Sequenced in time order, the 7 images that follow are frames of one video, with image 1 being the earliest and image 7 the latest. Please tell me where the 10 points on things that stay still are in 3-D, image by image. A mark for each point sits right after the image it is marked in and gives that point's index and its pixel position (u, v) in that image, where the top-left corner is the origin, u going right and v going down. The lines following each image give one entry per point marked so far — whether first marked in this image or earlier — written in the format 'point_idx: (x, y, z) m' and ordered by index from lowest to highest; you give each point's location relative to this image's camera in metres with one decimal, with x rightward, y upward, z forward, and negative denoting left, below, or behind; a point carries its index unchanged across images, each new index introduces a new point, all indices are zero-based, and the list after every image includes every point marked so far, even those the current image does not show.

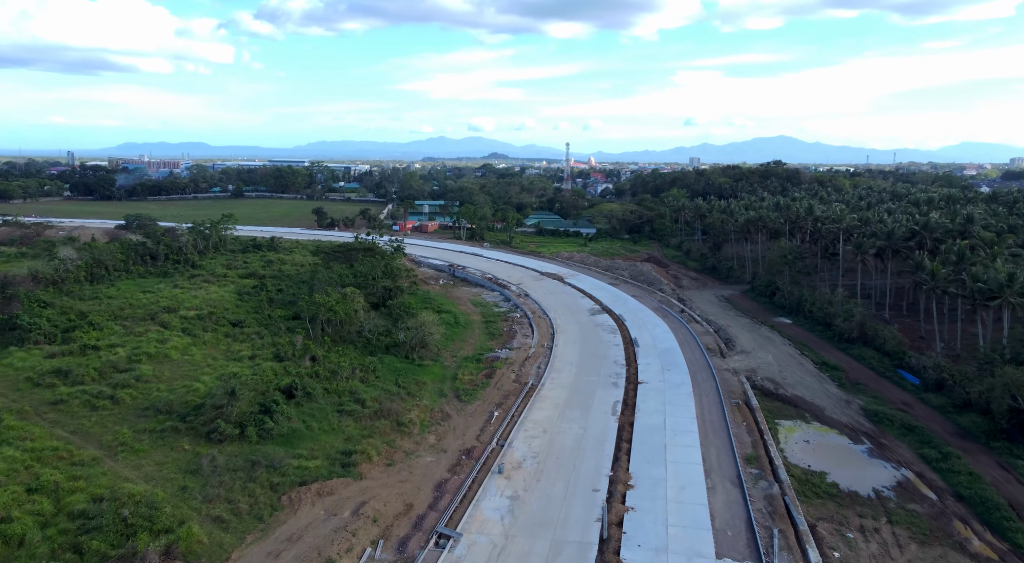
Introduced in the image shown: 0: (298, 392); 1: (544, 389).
0: (-5.2, -2.7, +16.8) m
1: (+0.9, -3.1, +19.8) m
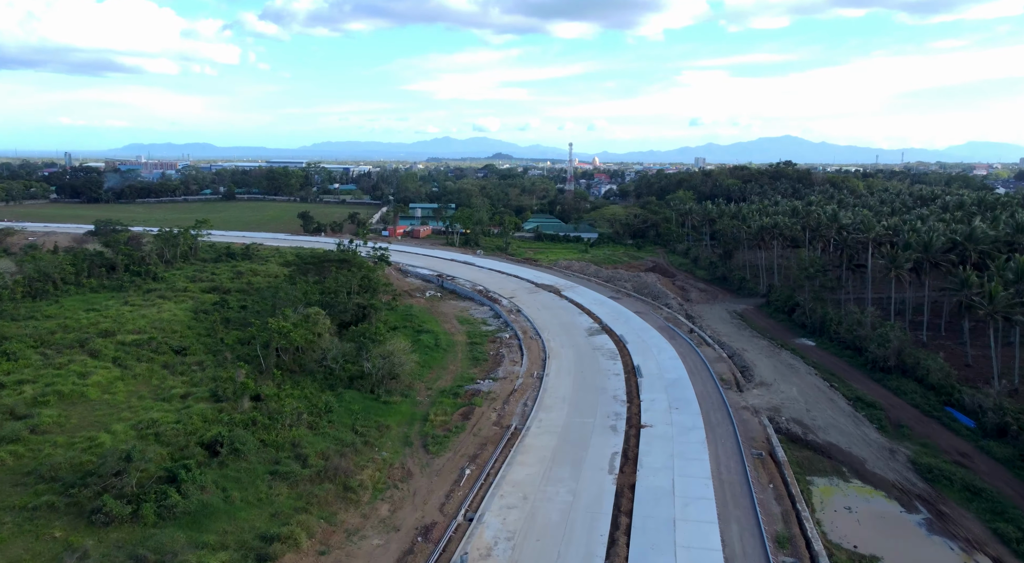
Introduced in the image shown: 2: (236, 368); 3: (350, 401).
0: (-5.7, -3.3, +13.7) m
1: (+0.4, -3.7, +16.6) m
2: (-7.5, -2.3, +18.7) m
3: (-4.2, -3.1, +18.1) m
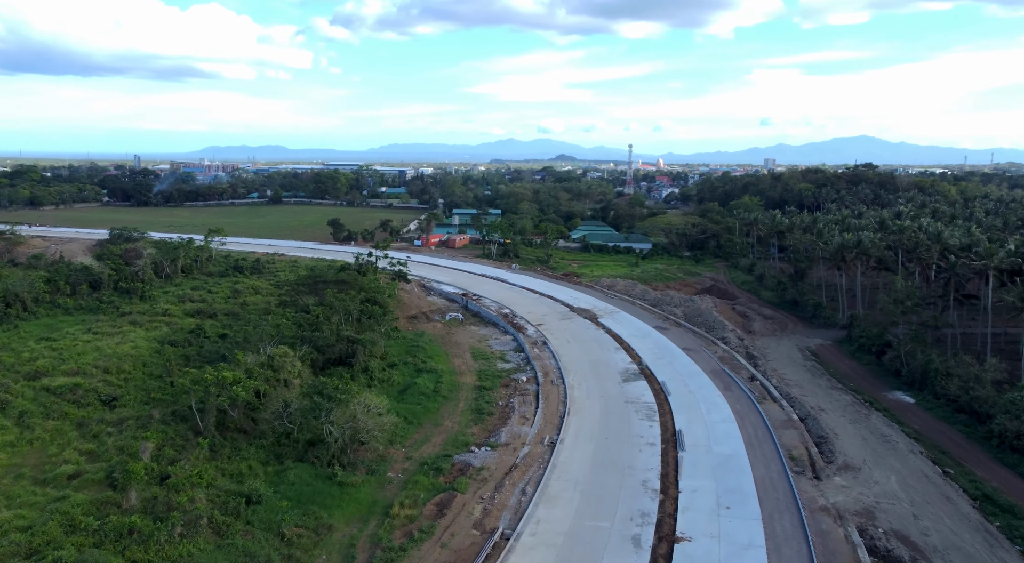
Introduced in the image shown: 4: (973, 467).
0: (-6.3, -4.2, +9.7) m
1: (+0.1, -4.7, +12.1) m
2: (-7.5, -3.2, +14.8) m
3: (-4.4, -4.0, +13.9) m
4: (+10.3, -4.1, +15.6) m
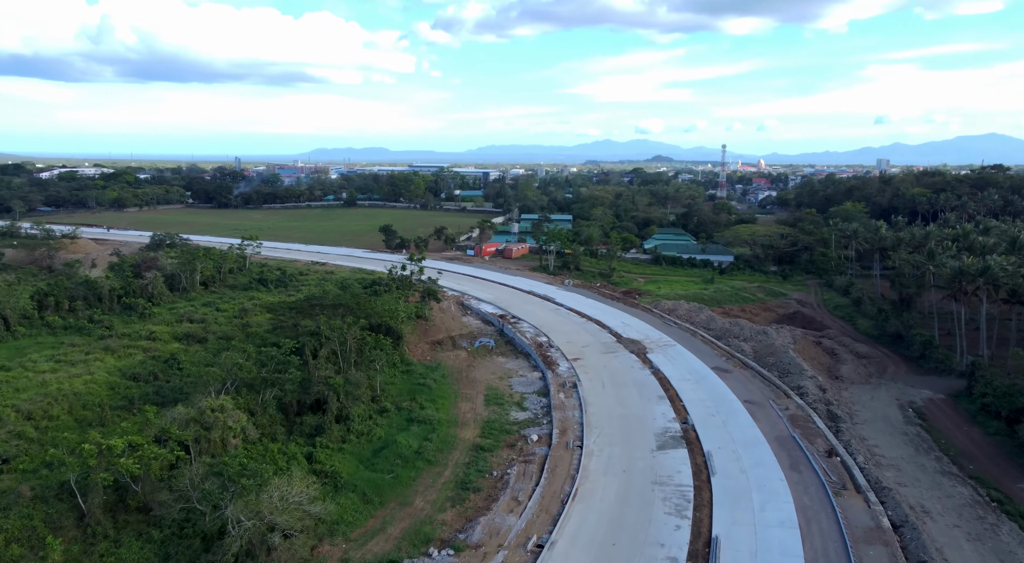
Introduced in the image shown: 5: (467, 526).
0: (-7.6, -4.9, +6.5) m
1: (-1.1, -5.6, +8.0) m
2: (-8.2, -3.9, +11.7) m
3: (-5.2, -4.8, +10.4) m
4: (+9.6, -5.2, +10.1) m
5: (-0.8, -4.8, +13.7) m
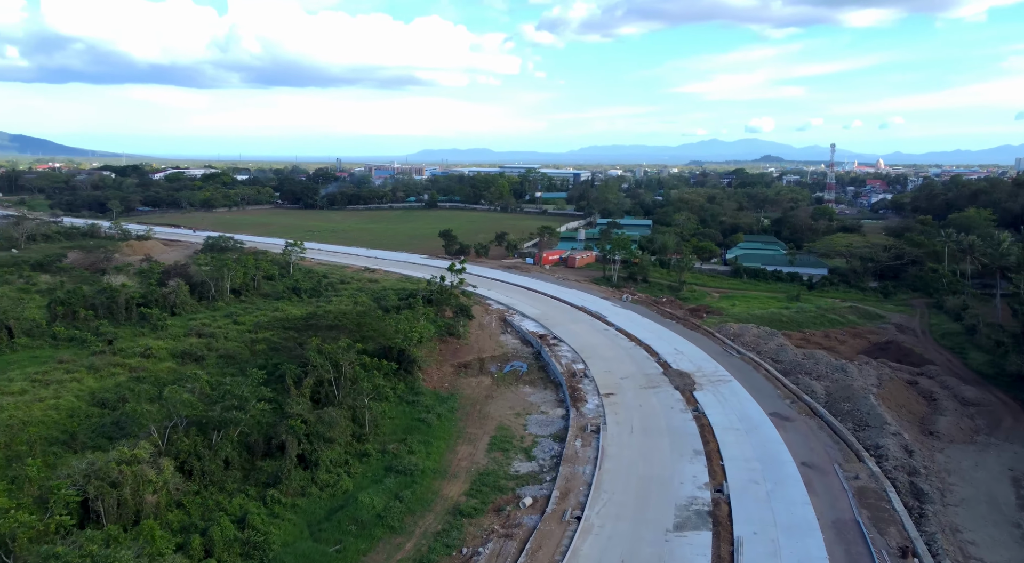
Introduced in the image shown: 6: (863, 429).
0: (-9.4, -5.4, +4.7) m
1: (-2.7, -6.2, +5.3) m
2: (-9.2, -4.4, +9.9) m
3: (-6.5, -5.3, +8.2) m
4: (+8.2, -6.0, +5.9) m
5: (-1.6, -5.4, +10.9) m
6: (+9.2, -3.8, +18.2) m
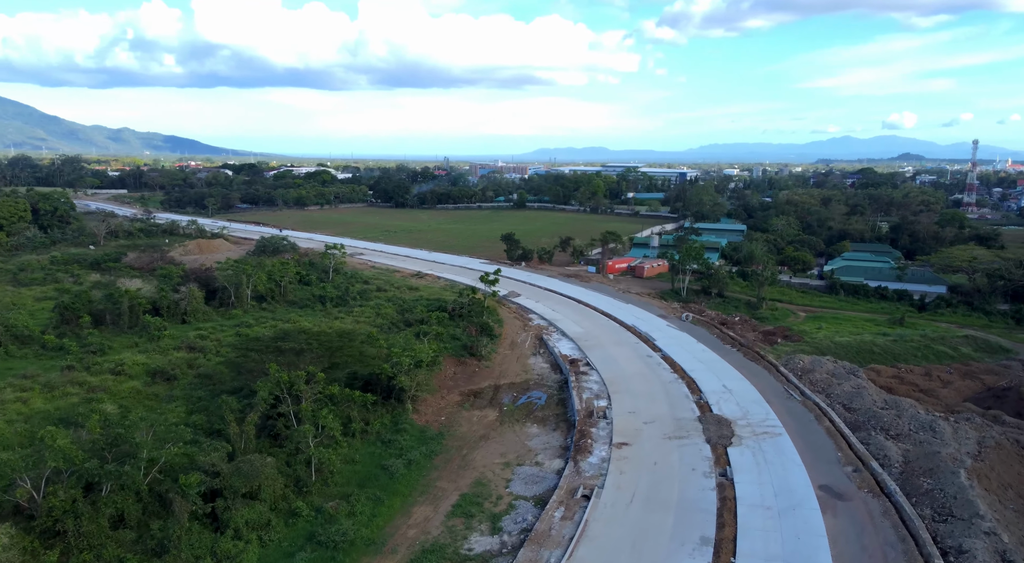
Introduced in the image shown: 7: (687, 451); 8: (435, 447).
0: (-12.0, -5.7, +3.1) m
1: (-5.3, -6.7, +2.7) m
2: (-11.0, -4.7, +8.3) m
3: (-8.6, -5.8, +6.2) m
4: (+5.5, -6.9, +1.6) m
5: (-3.4, -5.9, +8.1) m
6: (+8.5, -4.6, +13.6) m
7: (+4.4, -4.2, +17.0) m
8: (-2.0, -4.2, +17.6) m
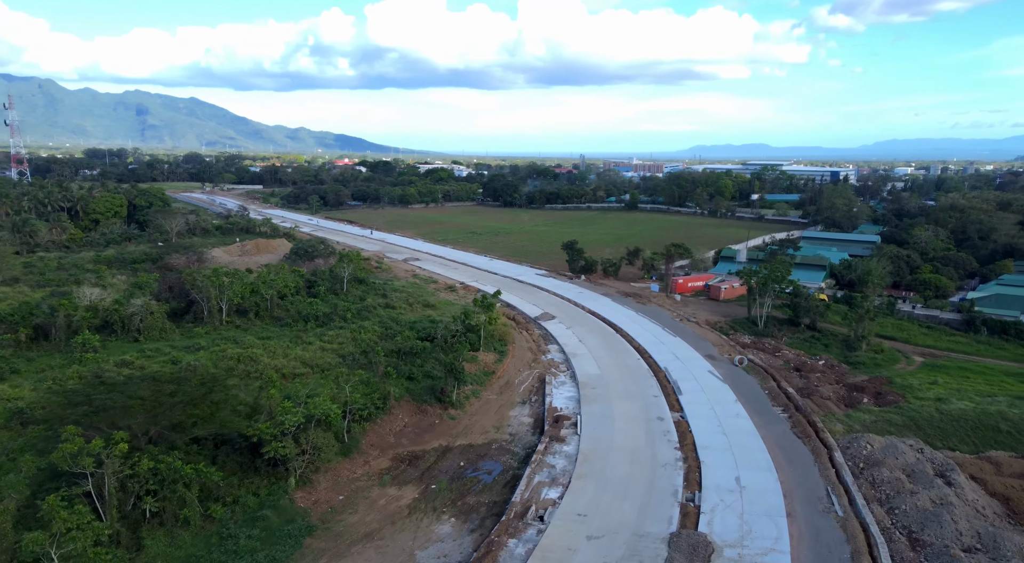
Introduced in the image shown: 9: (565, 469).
0: (-17.1, -6.2, +1.0) m
1: (-10.7, -7.4, -0.8) m
2: (-15.1, -5.3, +5.9) m
3: (-13.2, -6.4, +3.3) m
4: (-0.3, -8.0, -4.0) m
5: (-7.7, -6.7, +4.1) m
6: (+5.1, -5.9, +7.1) m
7: (+1.8, -5.3, +11.3) m
8: (-4.3, -5.1, +13.2) m
9: (+1.3, -4.4, +16.3) m
